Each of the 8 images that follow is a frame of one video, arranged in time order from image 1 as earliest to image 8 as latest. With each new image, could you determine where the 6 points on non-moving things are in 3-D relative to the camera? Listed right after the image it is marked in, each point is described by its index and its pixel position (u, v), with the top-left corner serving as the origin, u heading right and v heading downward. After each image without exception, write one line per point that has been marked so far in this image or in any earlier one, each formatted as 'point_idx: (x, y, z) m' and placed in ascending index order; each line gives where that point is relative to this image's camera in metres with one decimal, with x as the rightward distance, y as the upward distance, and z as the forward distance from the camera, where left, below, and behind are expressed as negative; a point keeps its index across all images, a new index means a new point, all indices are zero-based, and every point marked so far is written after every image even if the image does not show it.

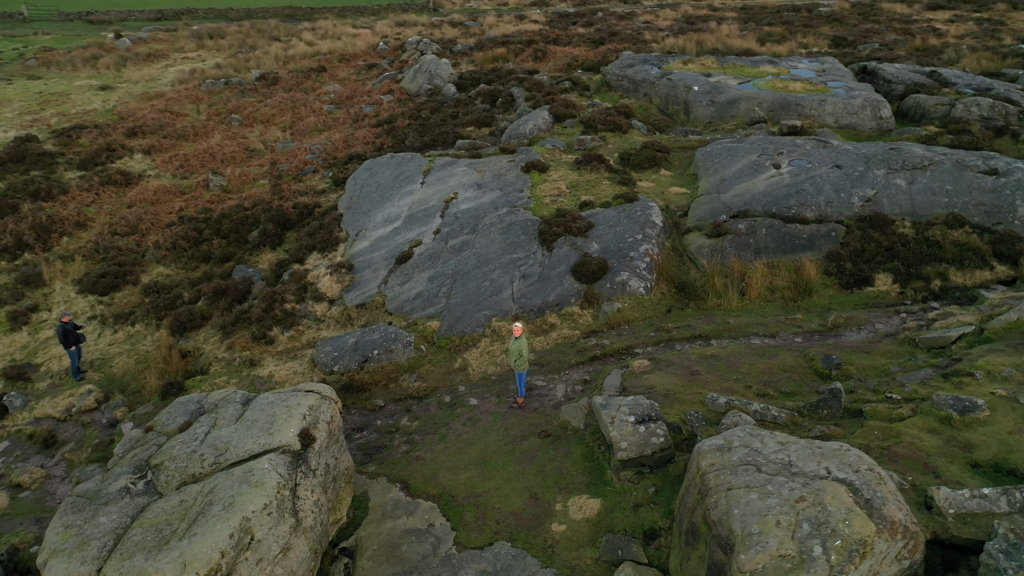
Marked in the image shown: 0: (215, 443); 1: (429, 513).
0: (-4.3, -2.2, +11.5) m
1: (-1.3, -3.5, +12.5) m
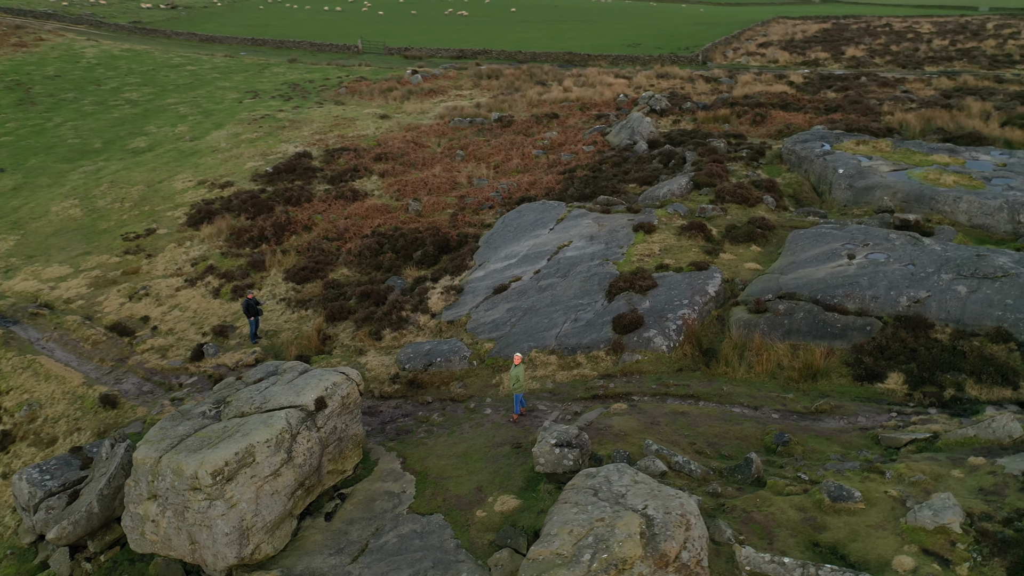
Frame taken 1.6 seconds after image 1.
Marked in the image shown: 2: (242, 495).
0: (-5.0, -2.1, +16.2) m
1: (-2.1, -3.9, +16.1) m
2: (-4.7, -3.6, +14.1) m
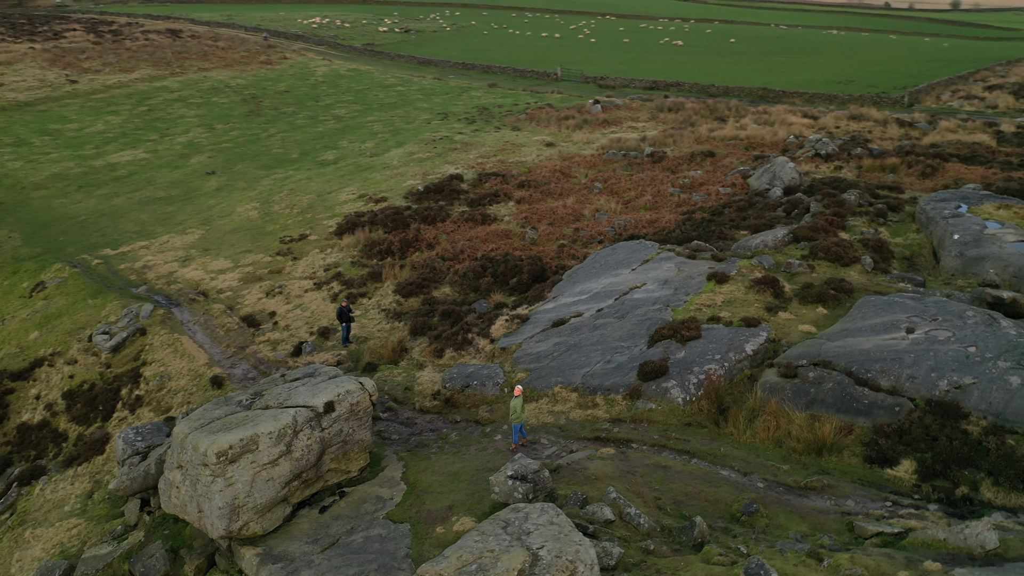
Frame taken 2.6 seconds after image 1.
0: (-5.1, -2.4, +18.3) m
1: (-2.5, -4.4, +17.5) m
2: (-5.4, -3.8, +16.2) m
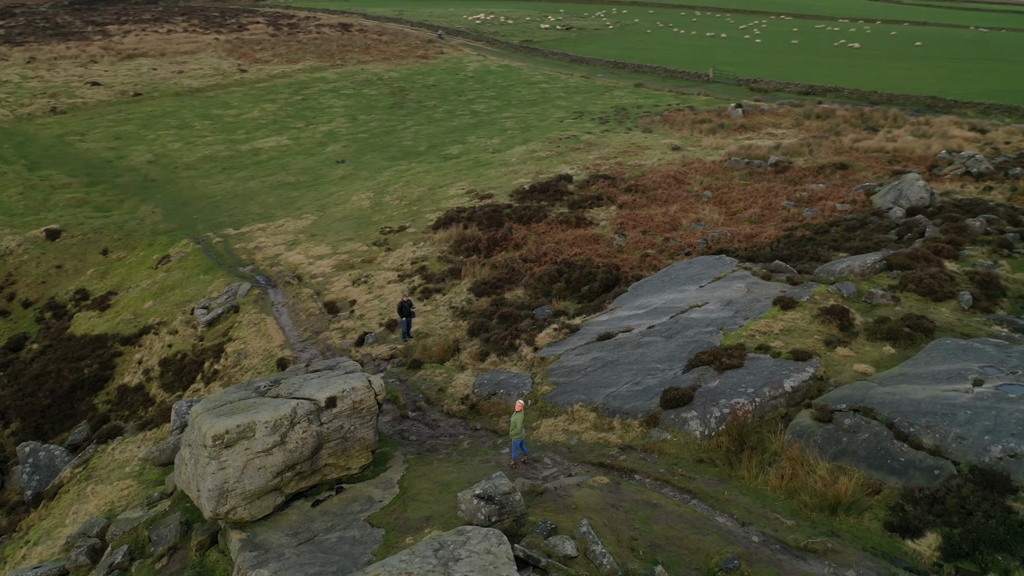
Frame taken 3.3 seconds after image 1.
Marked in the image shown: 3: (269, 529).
0: (-4.9, -2.2, +18.6) m
1: (-2.6, -4.4, +17.3) m
2: (-5.7, -3.6, +16.6) m
3: (-4.9, -4.9, +16.5) m
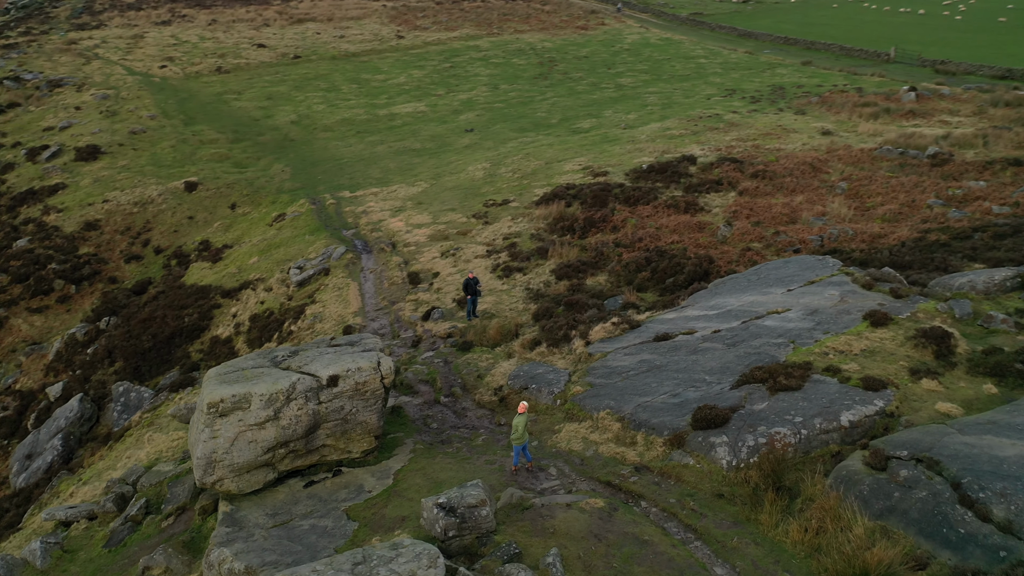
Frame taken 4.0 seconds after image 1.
0: (-4.4, -1.5, +17.8) m
1: (-2.6, -3.9, +16.2) m
2: (-5.7, -2.9, +16.1) m
3: (-5.1, -4.3, +16.0) m
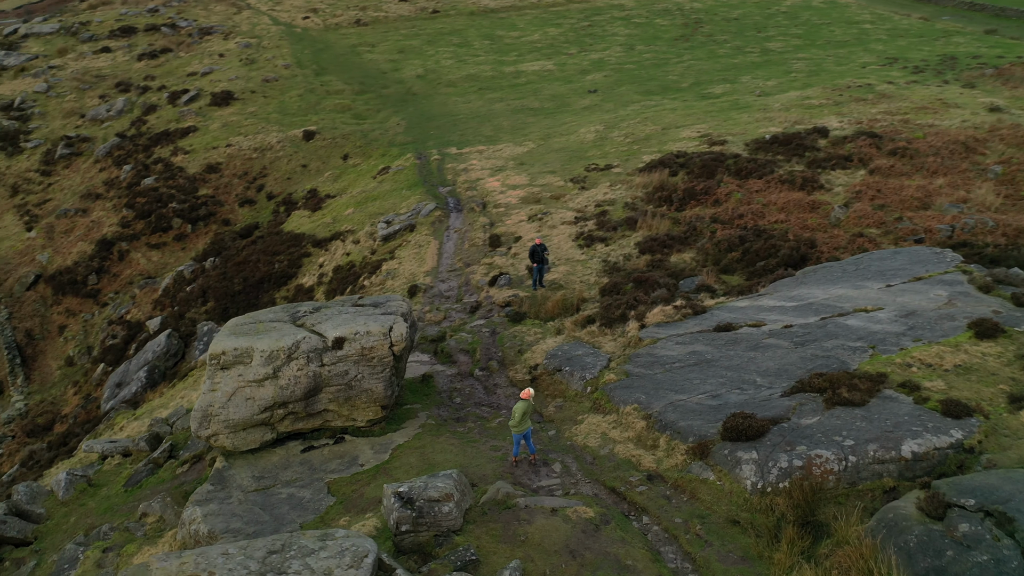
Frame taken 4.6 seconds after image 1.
0: (-3.8, -0.6, +16.8) m
1: (-2.5, -3.2, +15.1) m
2: (-5.5, -1.9, +15.4) m
3: (-5.0, -3.3, +15.2) m
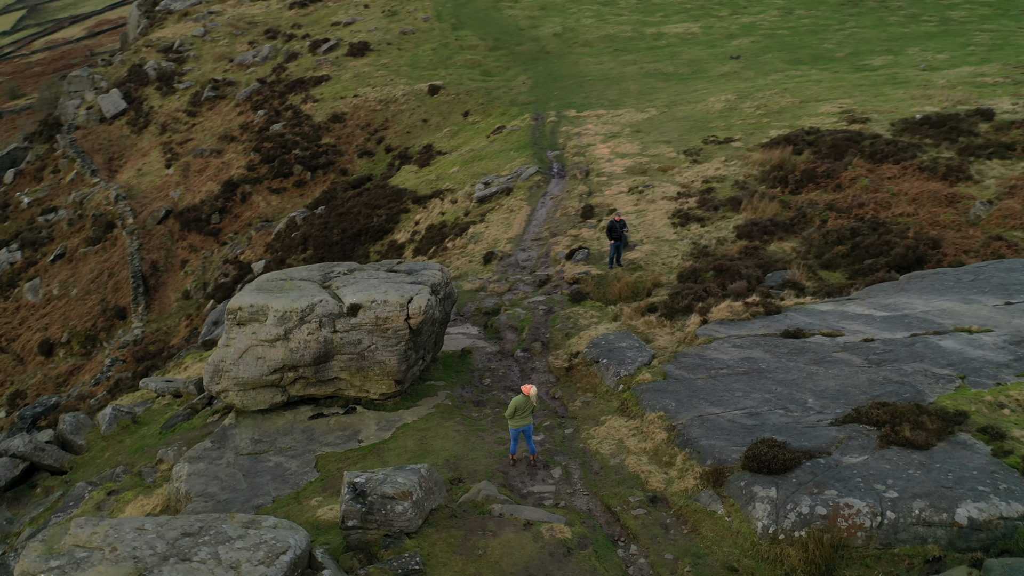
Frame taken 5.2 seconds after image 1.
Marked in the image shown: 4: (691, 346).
0: (-3.1, +0.2, +16.0) m
1: (-2.4, -2.6, +14.2) m
2: (-5.1, -1.0, +15.0) m
3: (-4.8, -2.5, +14.8) m
4: (+3.6, -1.1, +16.0) m
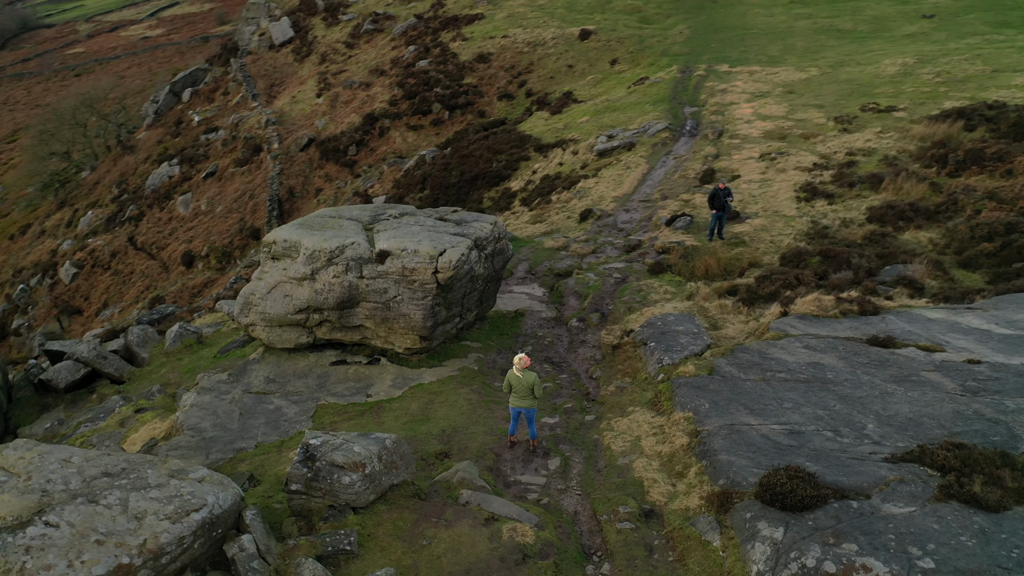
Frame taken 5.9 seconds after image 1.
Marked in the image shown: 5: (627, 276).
0: (-2.1, +1.2, +15.1) m
1: (-2.1, -1.7, +13.4) m
2: (-4.4, +0.2, +14.6) m
3: (-4.3, -1.3, +14.4) m
4: (+4.2, -0.9, +13.8) m
5: (+2.6, +0.3, +18.4) m
